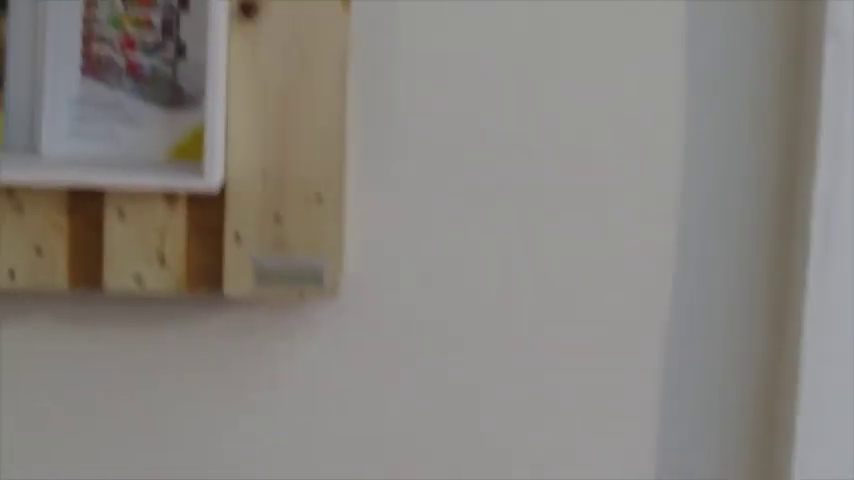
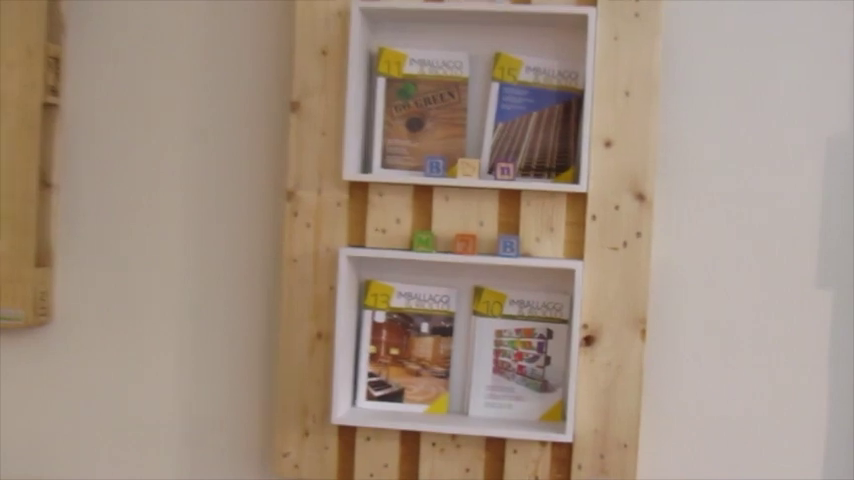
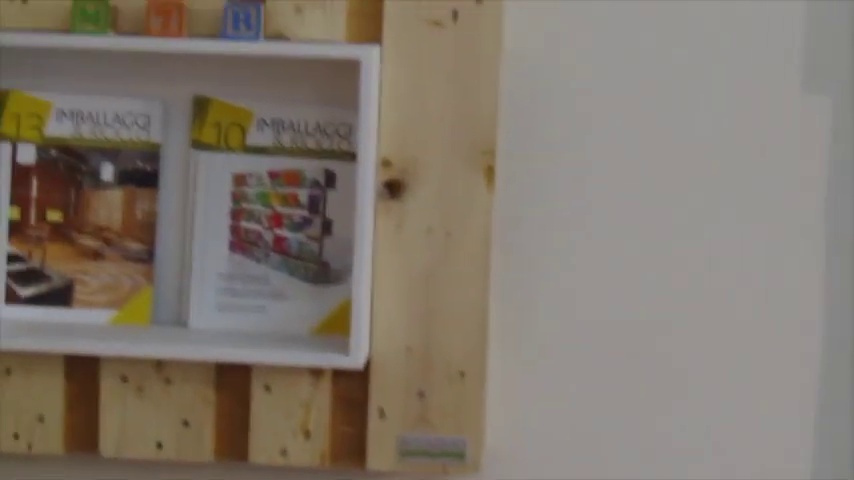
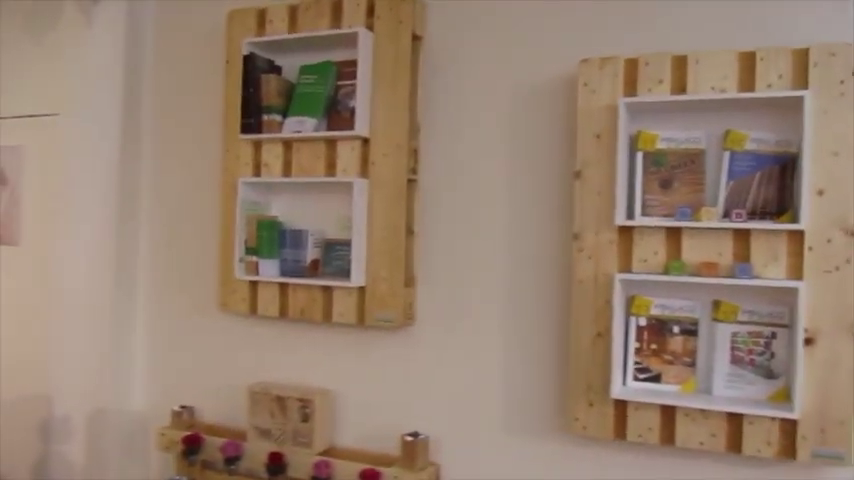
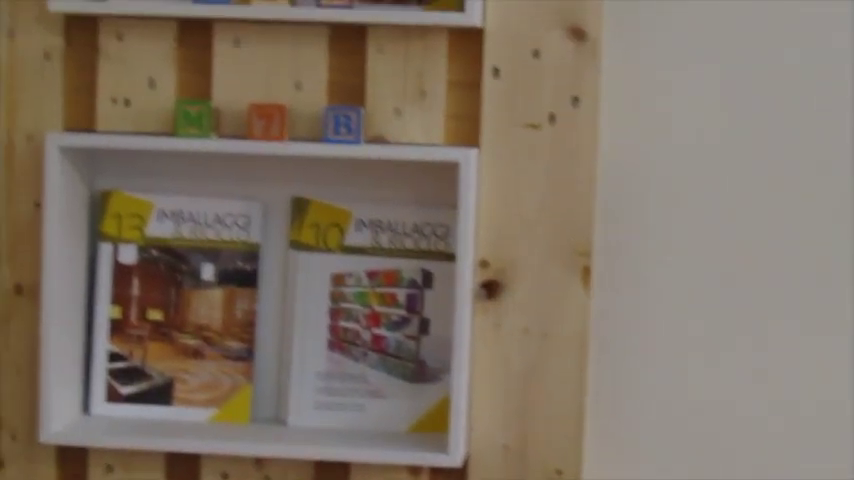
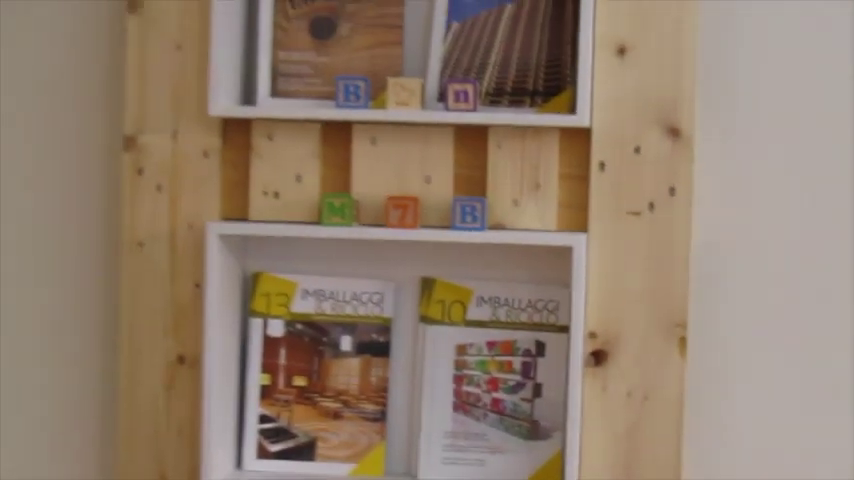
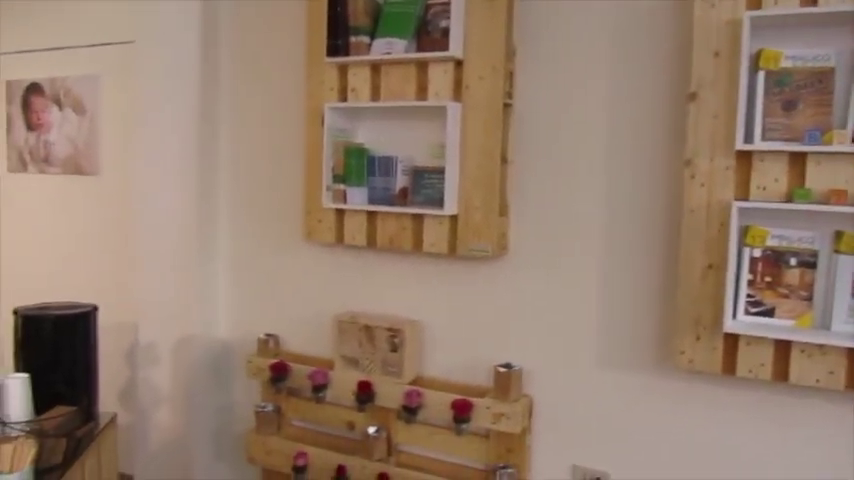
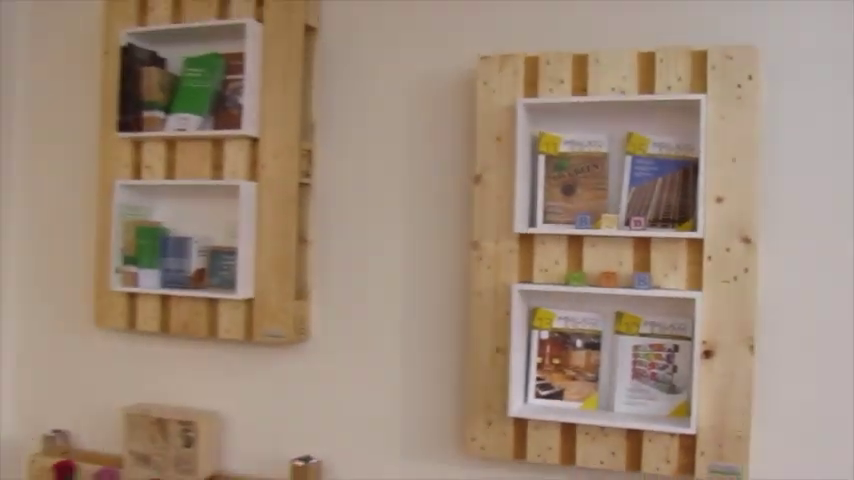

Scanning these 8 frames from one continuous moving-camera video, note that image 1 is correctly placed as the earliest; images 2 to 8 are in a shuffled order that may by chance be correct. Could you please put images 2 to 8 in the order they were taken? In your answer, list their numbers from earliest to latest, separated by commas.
3, 5, 6, 2, 8, 4, 7
